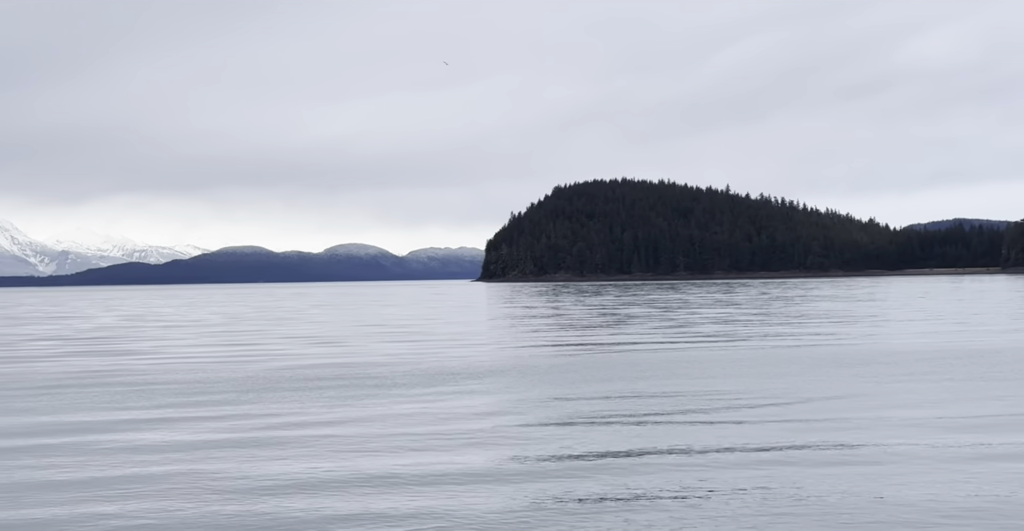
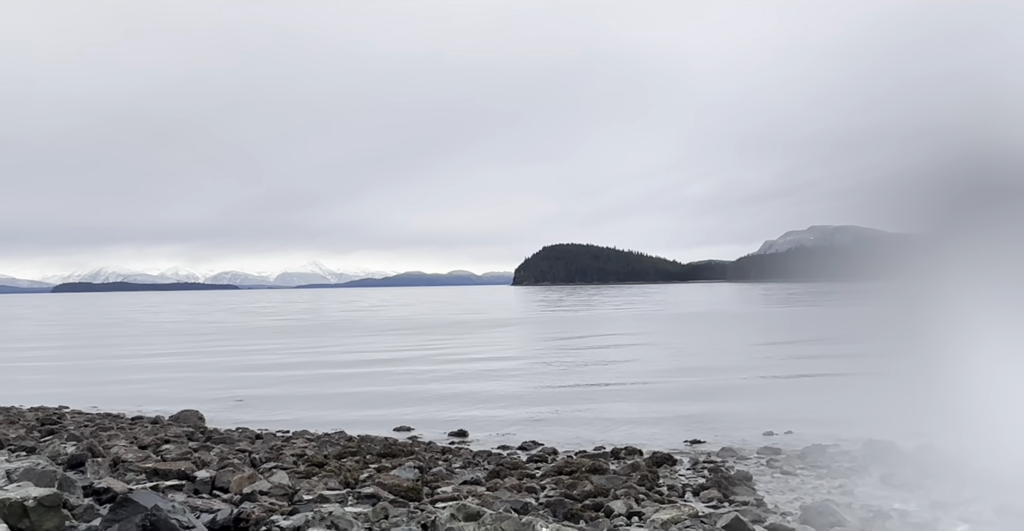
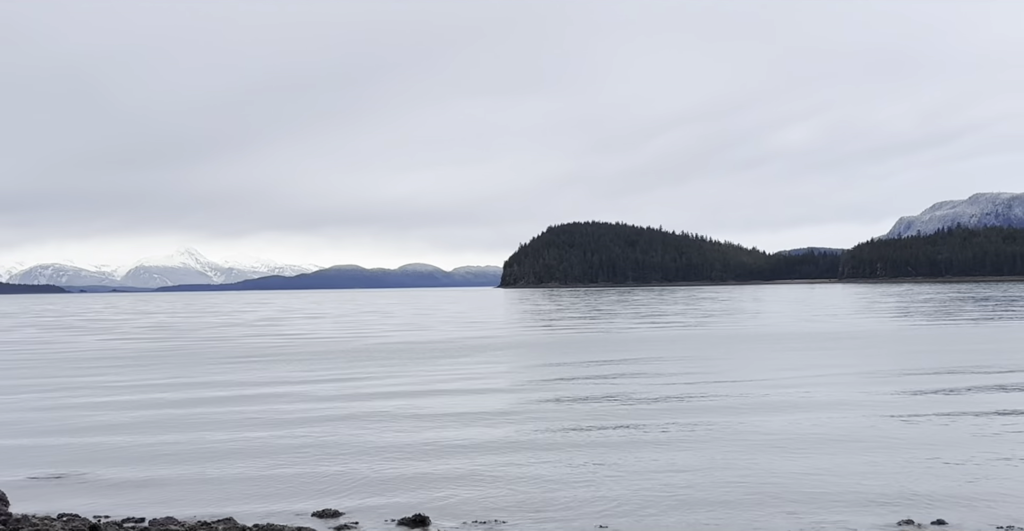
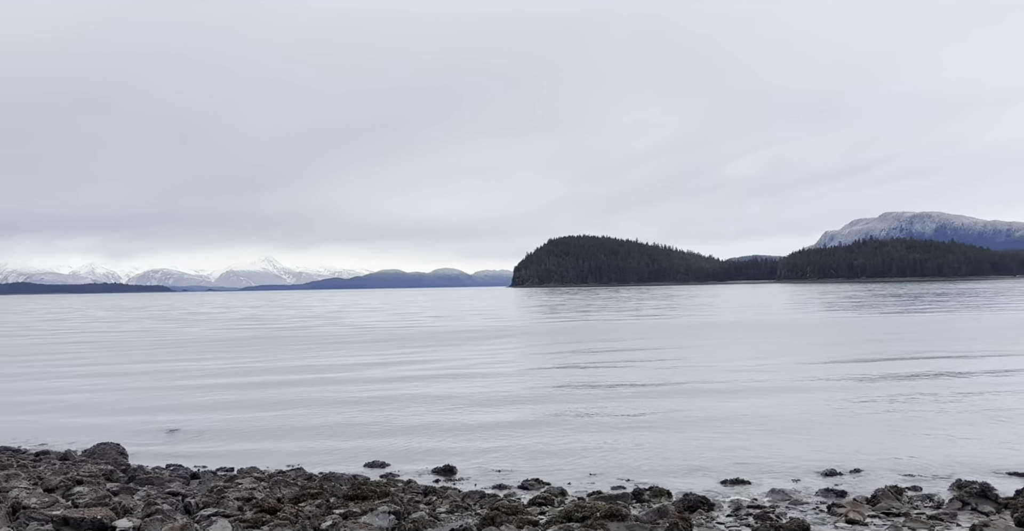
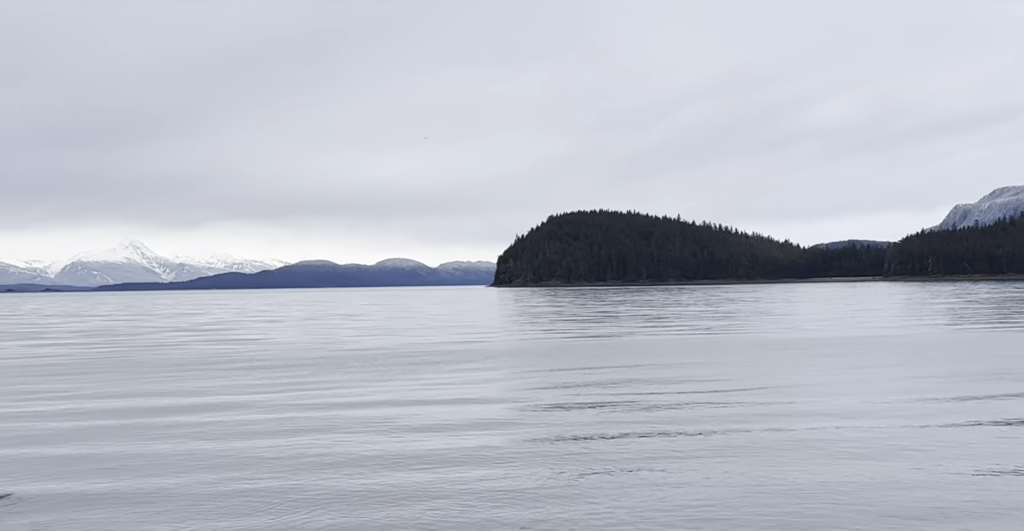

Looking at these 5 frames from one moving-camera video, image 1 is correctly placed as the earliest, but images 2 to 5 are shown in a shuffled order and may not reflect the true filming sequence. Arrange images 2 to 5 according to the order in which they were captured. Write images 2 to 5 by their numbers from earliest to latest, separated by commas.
5, 3, 4, 2
